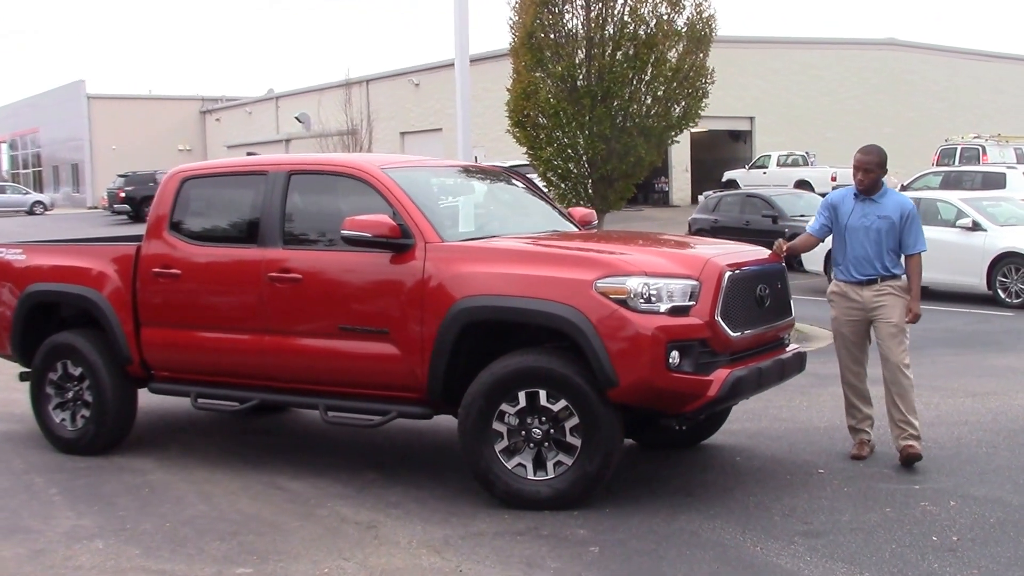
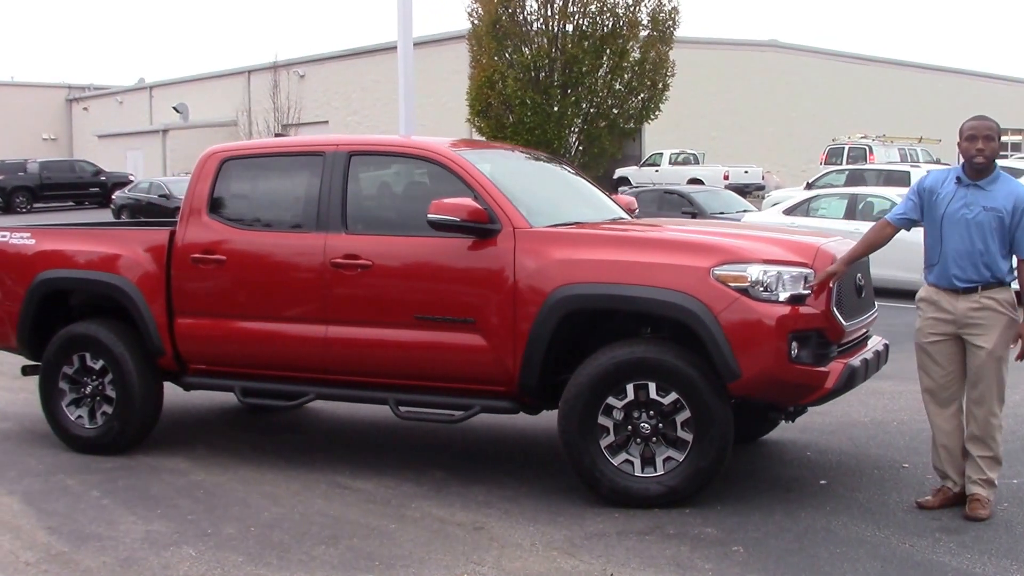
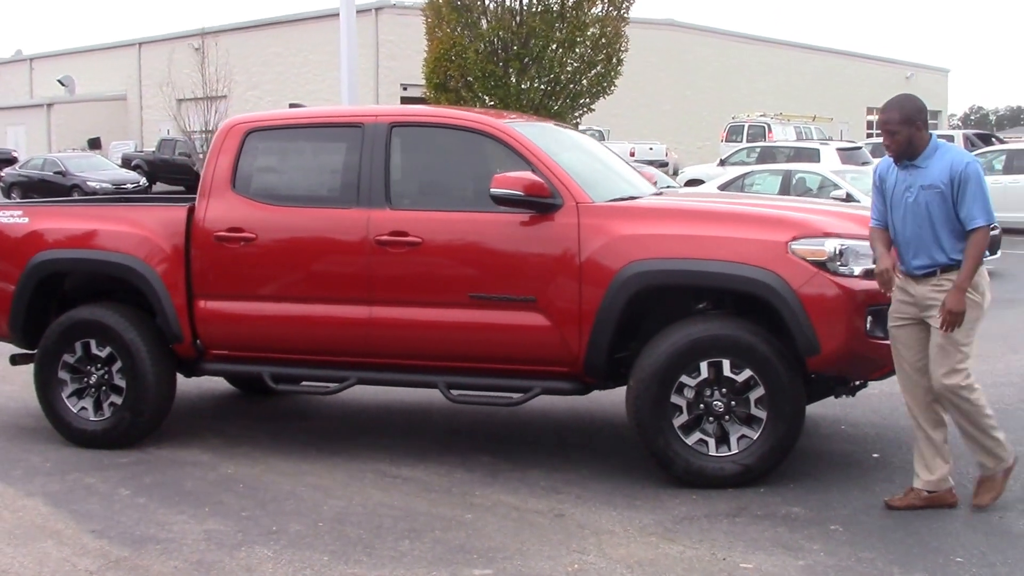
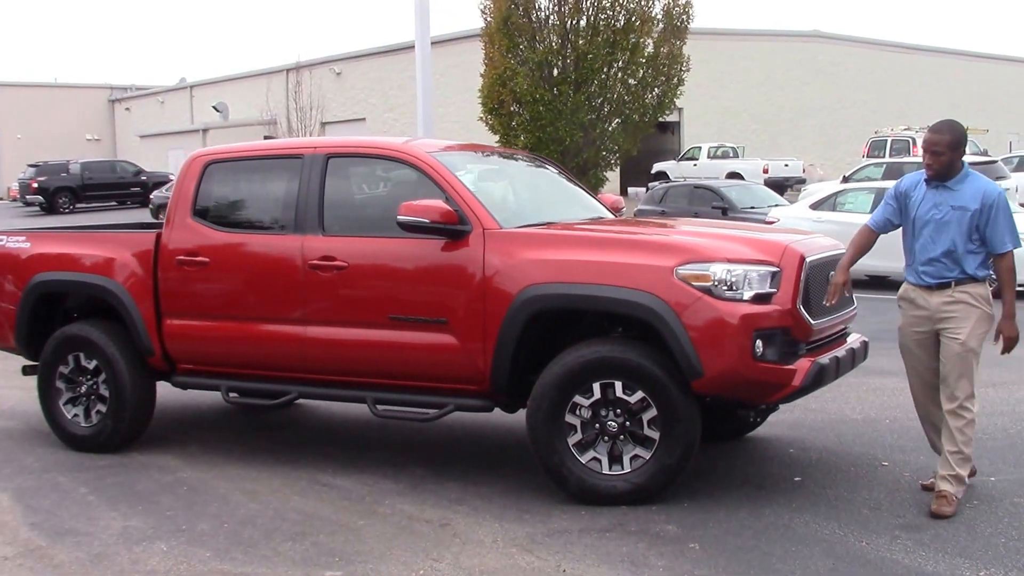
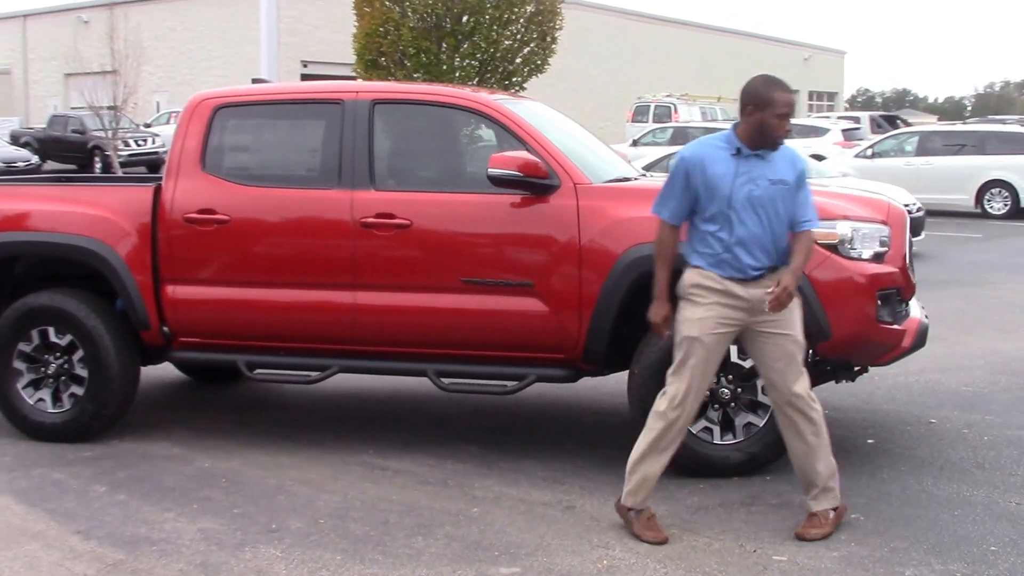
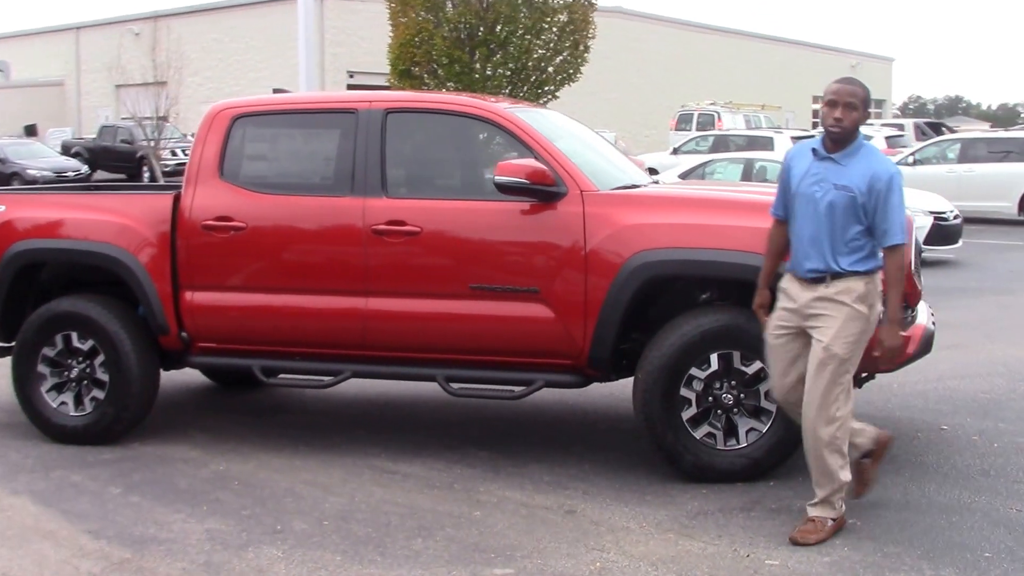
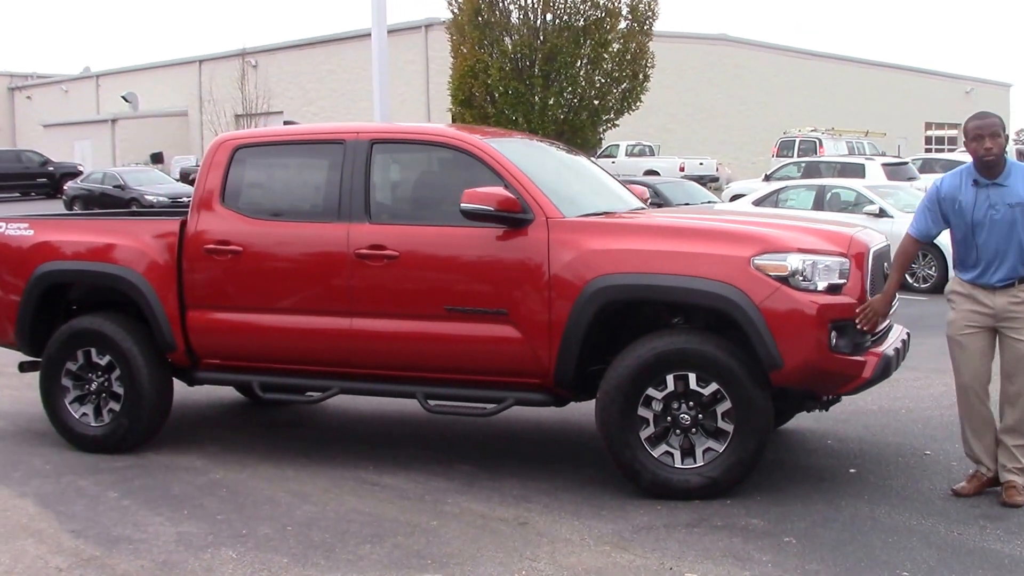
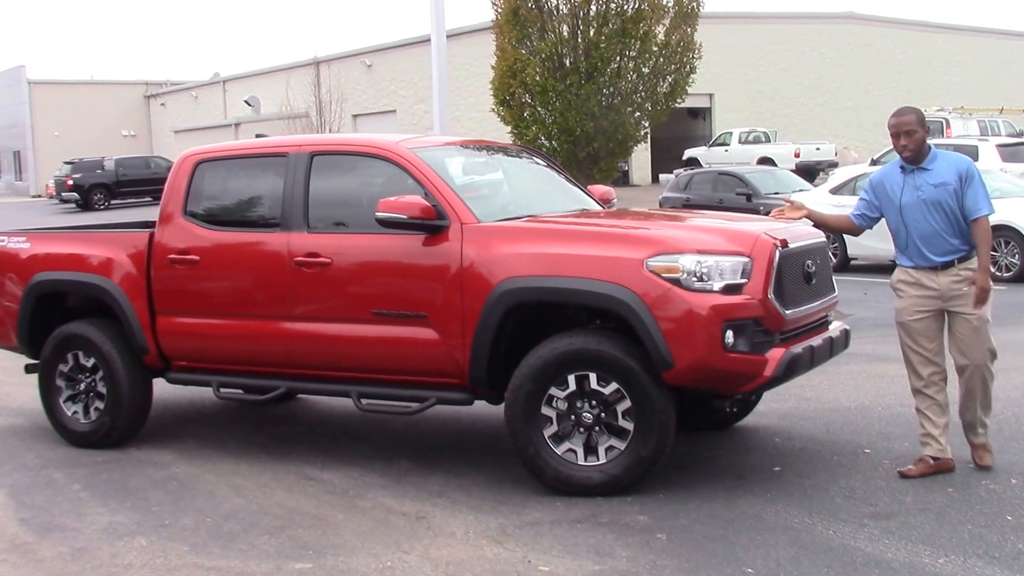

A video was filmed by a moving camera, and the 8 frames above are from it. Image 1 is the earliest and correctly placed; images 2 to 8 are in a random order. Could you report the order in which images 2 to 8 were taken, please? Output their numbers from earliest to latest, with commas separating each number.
8, 4, 2, 7, 3, 6, 5
